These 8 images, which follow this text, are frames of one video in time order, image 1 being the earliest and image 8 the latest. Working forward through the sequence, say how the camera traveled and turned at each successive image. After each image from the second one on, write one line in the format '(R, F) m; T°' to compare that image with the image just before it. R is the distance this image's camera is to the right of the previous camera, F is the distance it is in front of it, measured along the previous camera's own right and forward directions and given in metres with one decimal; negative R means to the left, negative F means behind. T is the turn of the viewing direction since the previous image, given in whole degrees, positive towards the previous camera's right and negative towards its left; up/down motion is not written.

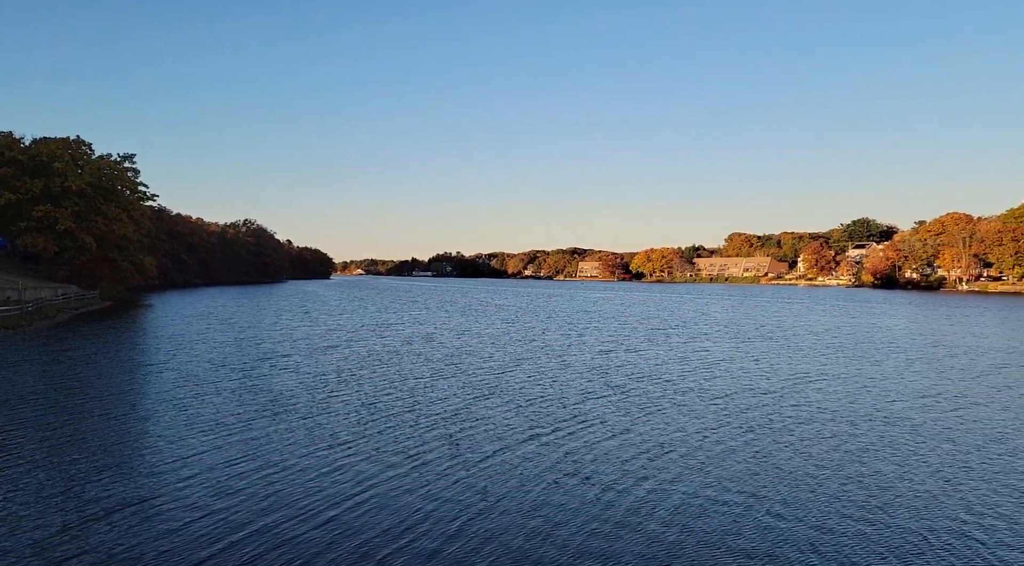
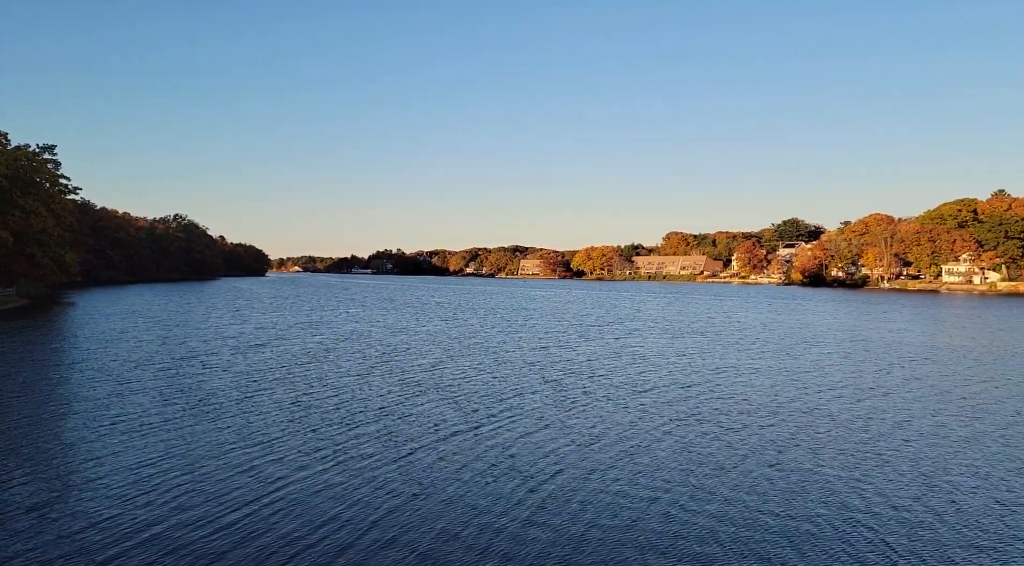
(+0.4, -0.3) m; +4°
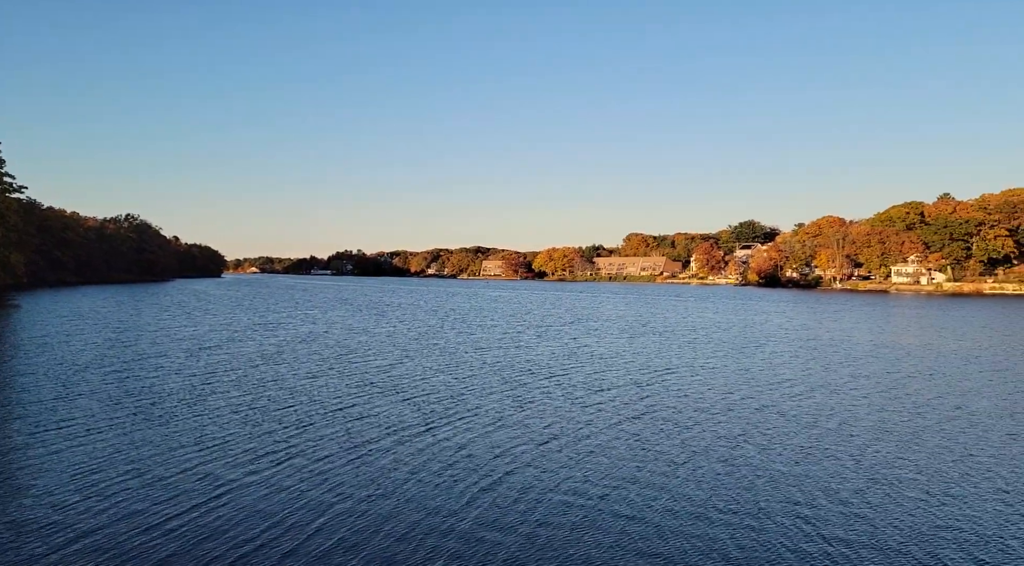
(+0.2, -0.1) m; +3°
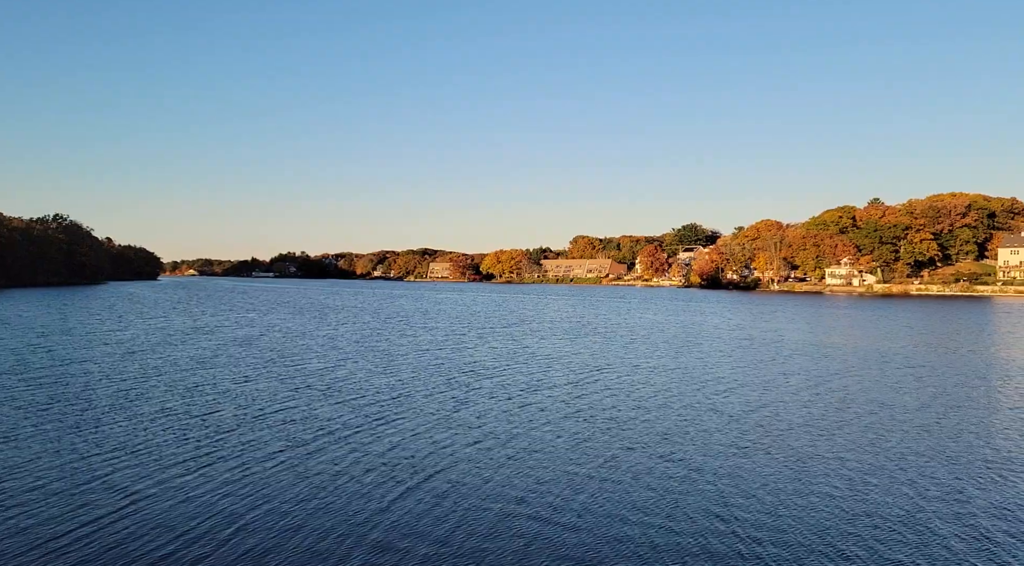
(+0.3, -0.2) m; +4°
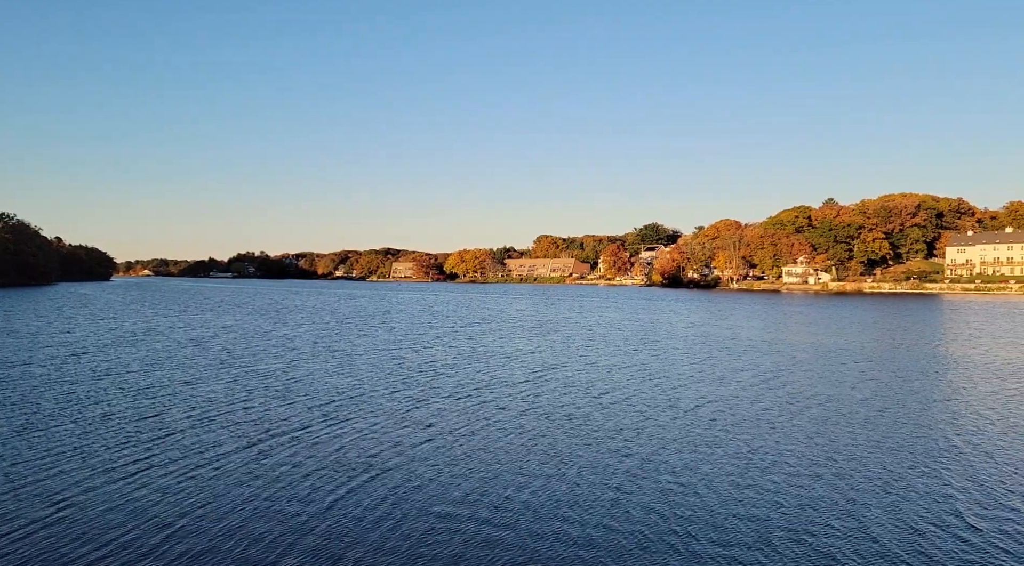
(+0.4, -0.1) m; +2°
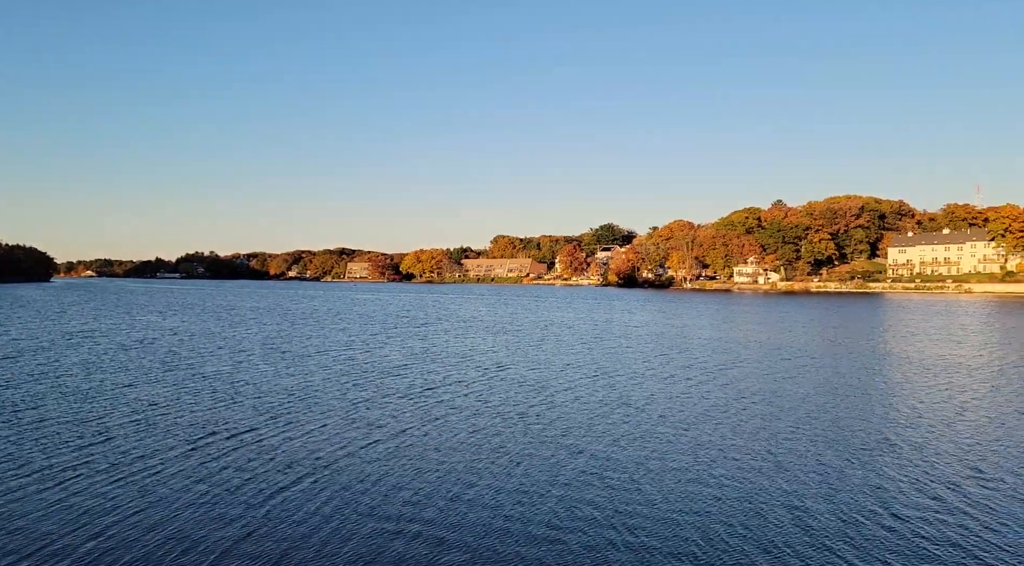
(+0.5, -0.1) m; +3°
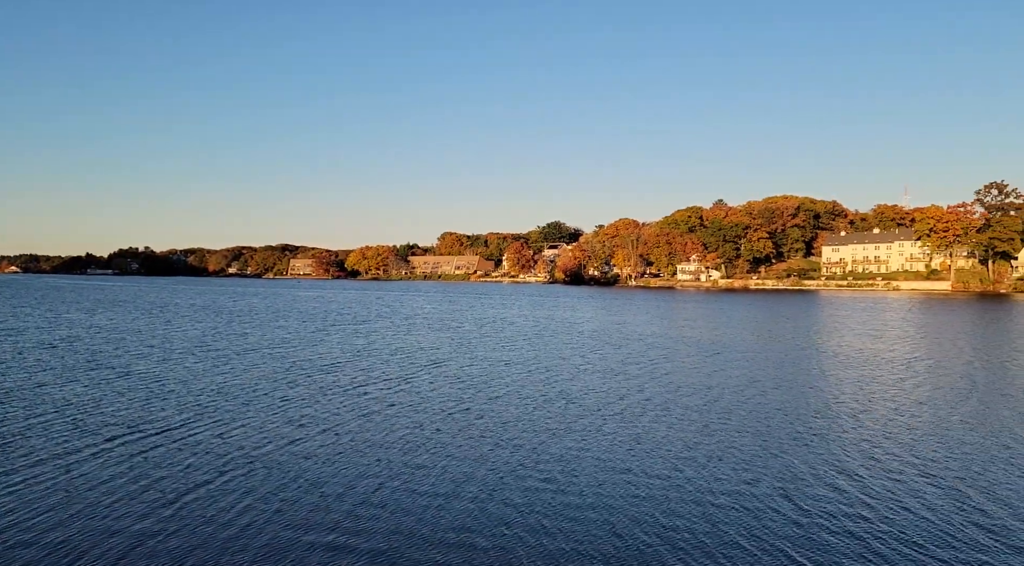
(+0.5, 0.0) m; +4°
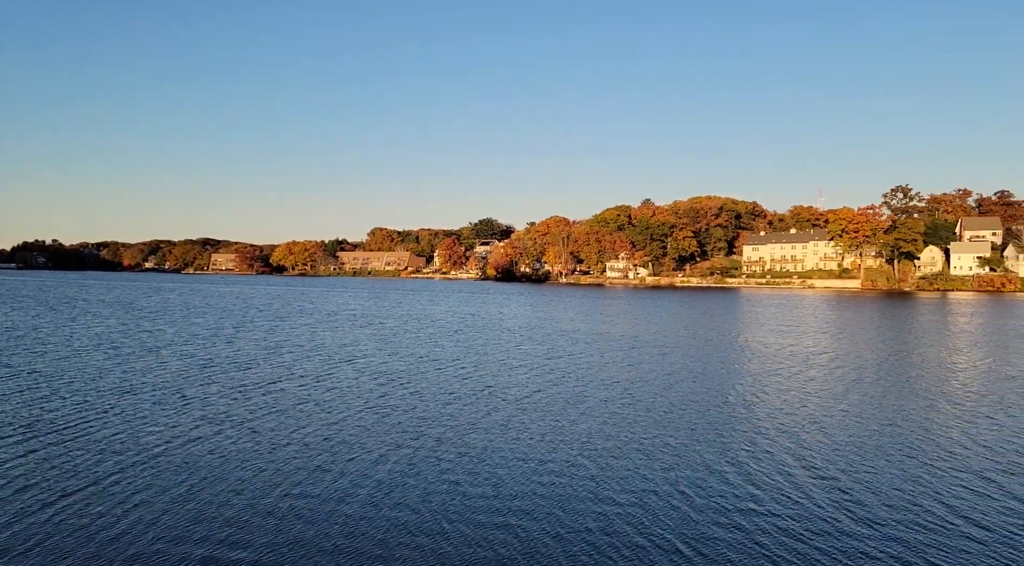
(+0.5, 0.0) m; +5°
